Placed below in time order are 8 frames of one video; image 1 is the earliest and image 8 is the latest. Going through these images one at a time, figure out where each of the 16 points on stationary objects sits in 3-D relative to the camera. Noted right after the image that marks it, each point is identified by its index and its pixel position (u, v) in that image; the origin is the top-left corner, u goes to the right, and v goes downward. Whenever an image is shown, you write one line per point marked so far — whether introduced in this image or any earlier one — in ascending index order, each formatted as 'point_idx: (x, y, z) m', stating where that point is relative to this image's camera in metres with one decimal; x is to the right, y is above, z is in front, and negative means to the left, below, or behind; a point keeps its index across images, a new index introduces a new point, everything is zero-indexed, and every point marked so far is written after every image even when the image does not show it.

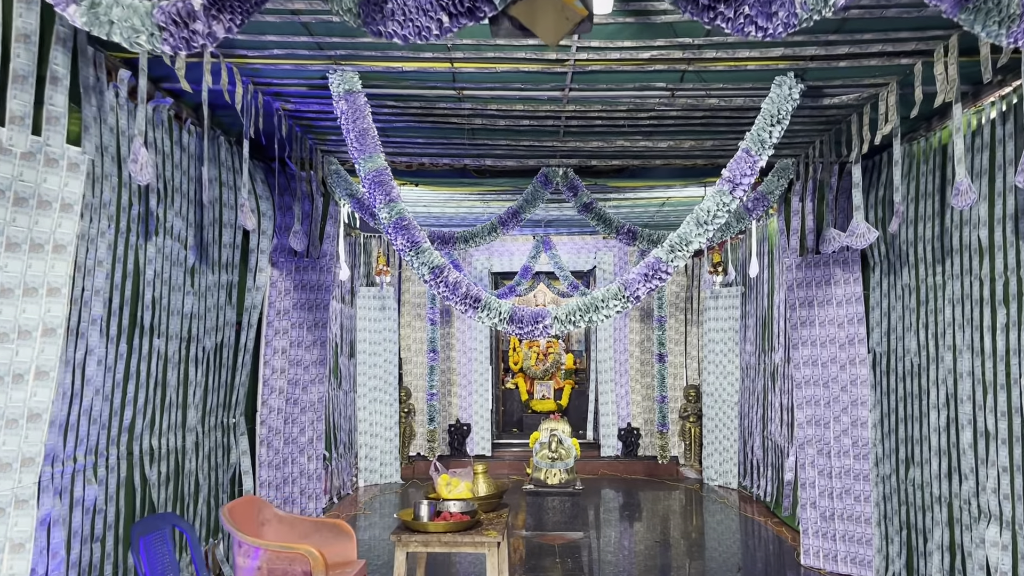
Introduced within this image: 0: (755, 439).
0: (+1.4, -0.9, +5.0) m
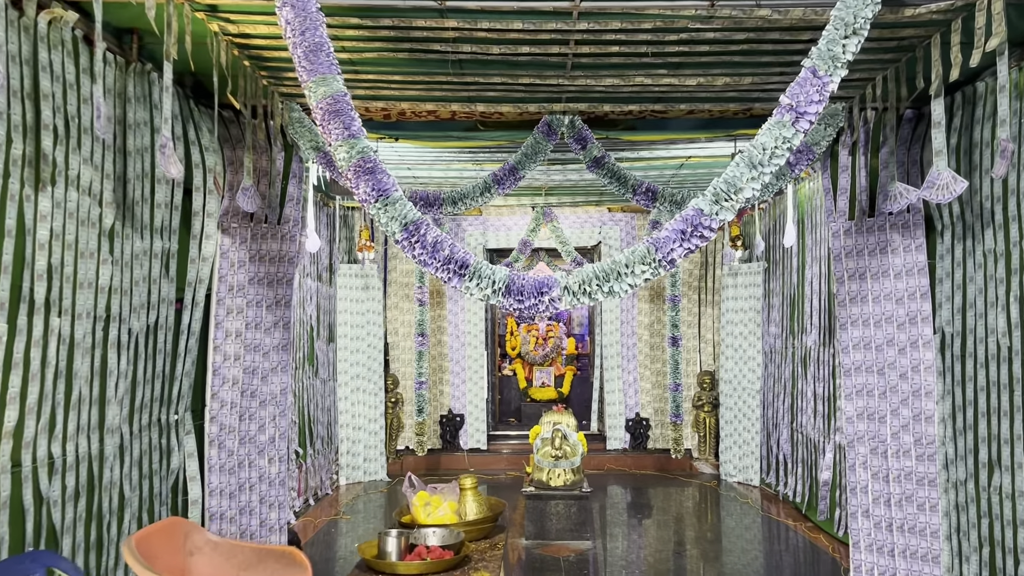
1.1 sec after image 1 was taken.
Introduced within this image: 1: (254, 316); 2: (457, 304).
0: (+1.4, -0.8, +4.4) m
1: (-0.9, -0.1, +2.9) m
2: (-0.4, -0.1, +5.6) m
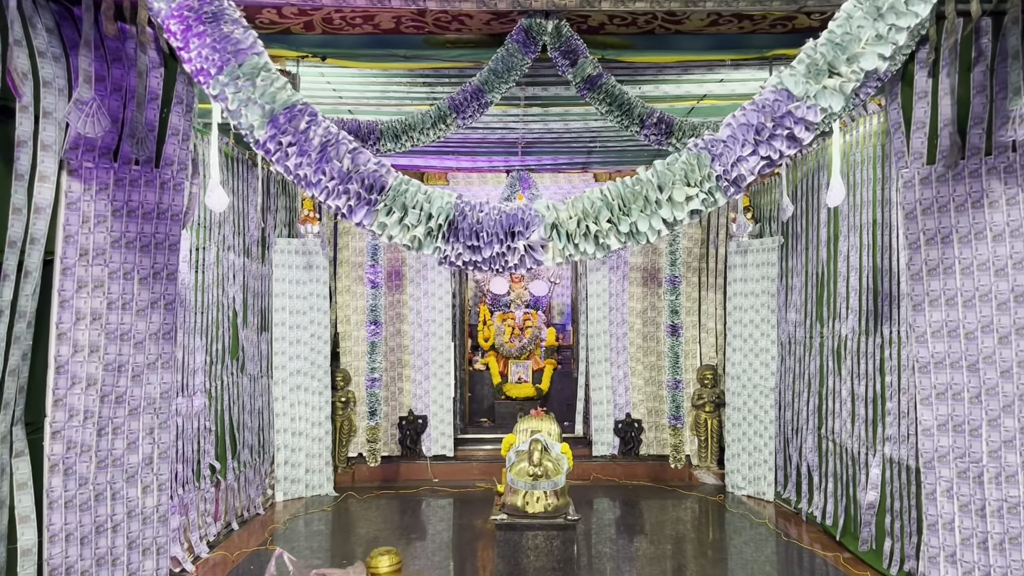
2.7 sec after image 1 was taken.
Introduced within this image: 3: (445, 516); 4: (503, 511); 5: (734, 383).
0: (+1.3, -0.7, +3.7) m
1: (-1.0, 0.0, +2.1) m
2: (-0.5, 0.0, +4.8) m
3: (-0.3, -1.1, +4.1) m
4: (0.0, -0.9, +3.3) m
5: (+1.1, -0.5, +4.3) m
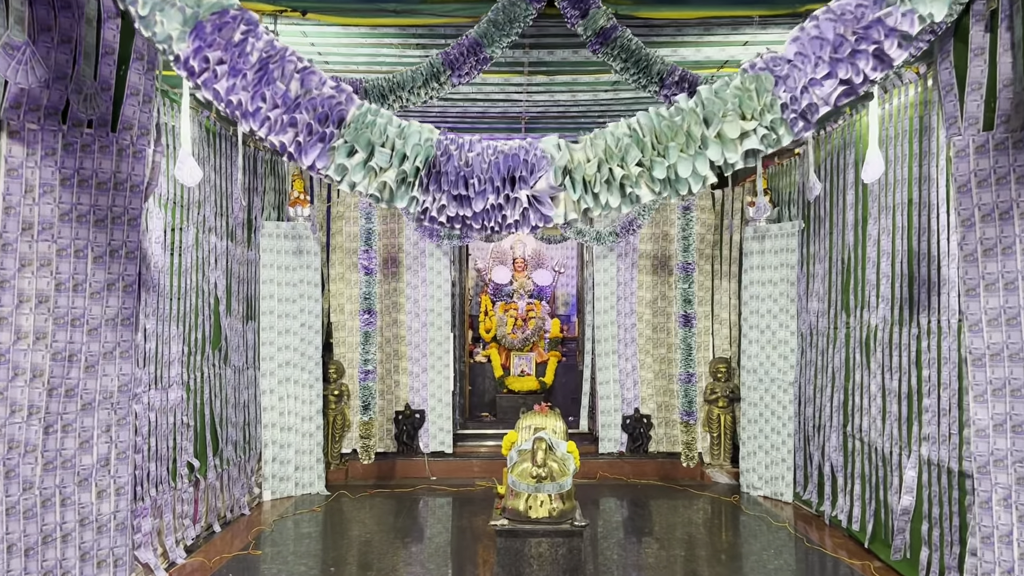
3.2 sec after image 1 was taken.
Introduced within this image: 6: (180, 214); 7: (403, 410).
0: (+1.3, -0.6, +3.5) m
1: (-1.0, 0.0, +1.8) m
2: (-0.5, +0.1, +4.6) m
3: (-0.3, -1.1, +3.9) m
4: (0.0, -0.8, +3.0) m
5: (+1.2, -0.4, +4.1) m
6: (-1.2, +0.3, +3.0) m
7: (-0.6, -0.7, +4.5) m
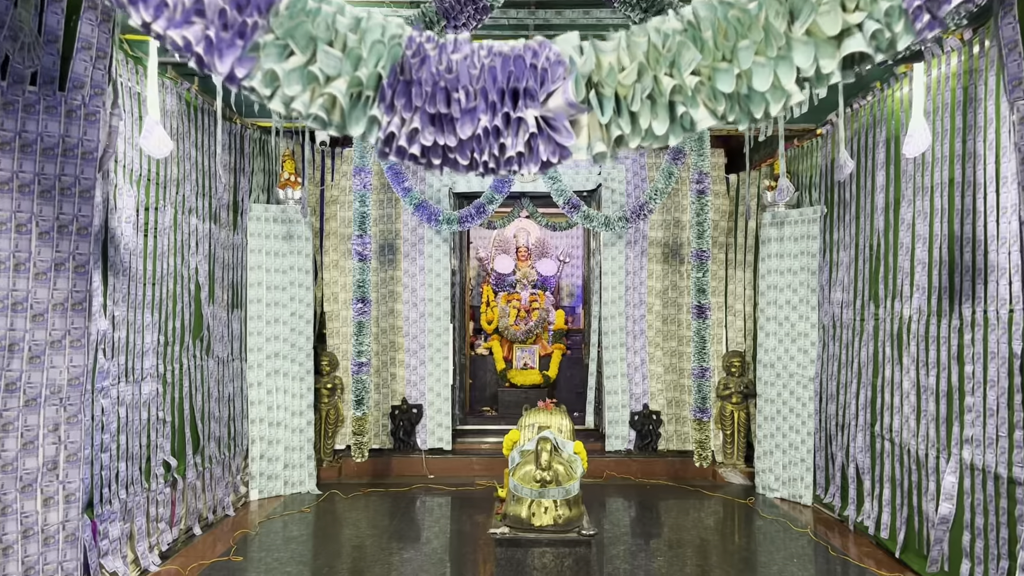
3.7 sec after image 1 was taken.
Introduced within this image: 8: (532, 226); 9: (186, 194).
0: (+1.3, -0.6, +3.2) m
1: (-1.0, +0.1, +1.6) m
2: (-0.5, +0.1, +4.4) m
3: (-0.3, -1.0, +3.7) m
4: (0.0, -0.8, +2.8) m
5: (+1.2, -0.4, +3.9) m
6: (-1.2, +0.3, +2.8) m
7: (-0.6, -0.6, +4.3) m
8: (+0.1, +0.4, +5.8) m
9: (-1.2, +0.3, +3.0) m
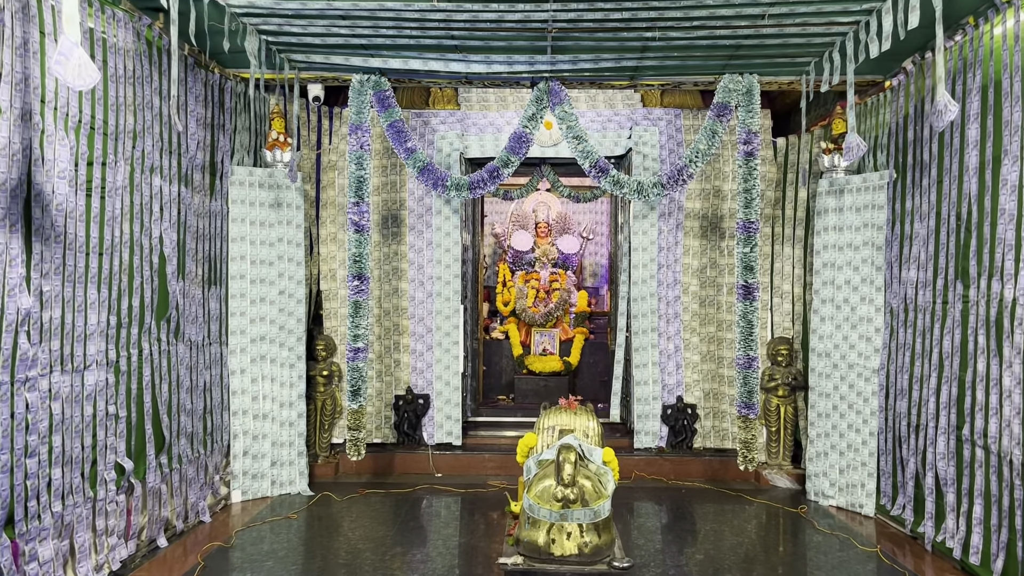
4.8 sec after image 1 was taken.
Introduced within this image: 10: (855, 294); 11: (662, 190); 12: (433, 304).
0: (+1.4, -0.5, +2.7) m
1: (-0.9, +0.1, +1.1) m
2: (-0.4, +0.2, +3.9) m
3: (-0.3, -0.9, +3.2) m
4: (0.0, -0.7, +2.3) m
5: (+1.2, -0.3, +3.4) m
6: (-1.1, +0.4, +2.3) m
7: (-0.5, -0.5, +3.9) m
8: (+0.3, +0.6, +5.3) m
9: (-1.1, +0.4, +2.6) m
10: (+1.3, 0.0, +3.2) m
11: (+0.6, +0.4, +3.3) m
12: (-0.4, -0.1, +3.9) m
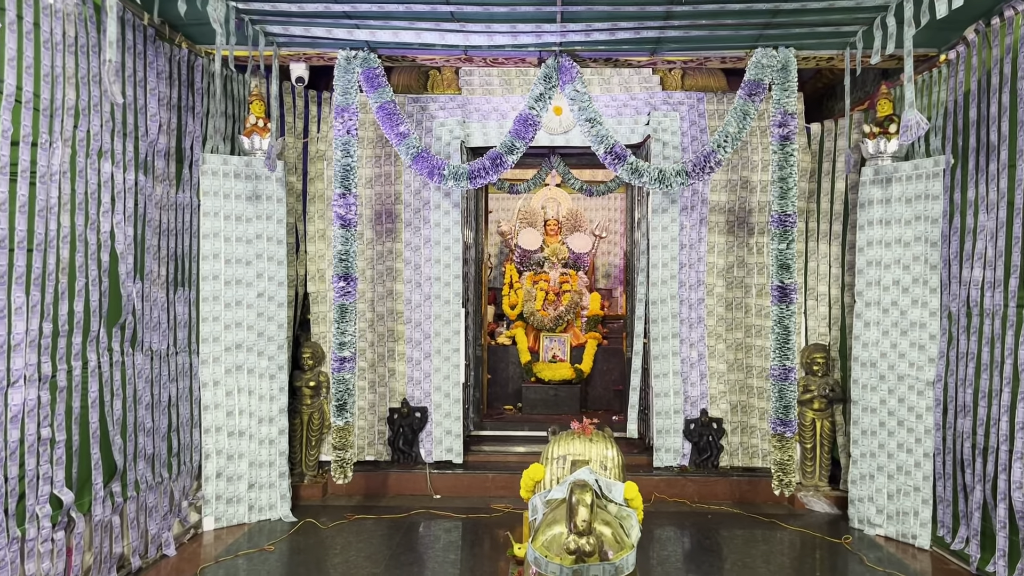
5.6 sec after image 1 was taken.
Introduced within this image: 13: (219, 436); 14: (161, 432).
0: (+1.4, -0.5, +2.4) m
1: (-0.9, +0.1, +0.8) m
2: (-0.4, +0.2, +3.5) m
3: (-0.2, -0.9, +2.9) m
4: (0.0, -0.7, +2.0) m
5: (+1.3, -0.3, +3.0) m
6: (-1.1, +0.4, +2.0) m
7: (-0.5, -0.5, +3.5) m
8: (+0.3, +0.5, +5.0) m
9: (-1.1, +0.4, +2.2) m
10: (+1.3, 0.0, +2.8) m
11: (+0.6, +0.4, +3.0) m
12: (-0.3, -0.1, +3.5) m
13: (-1.0, -0.5, +2.9) m
14: (-1.1, -0.4, +2.6) m
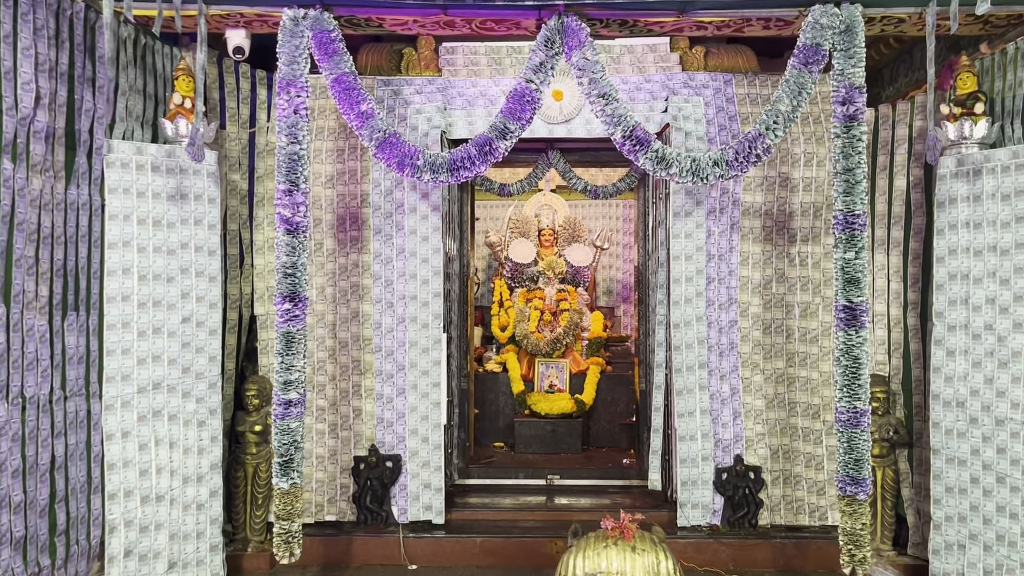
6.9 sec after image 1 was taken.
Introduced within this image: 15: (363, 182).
0: (+1.4, -0.5, +1.7) m
1: (-0.9, +0.1, +0.2) m
2: (-0.4, +0.2, +2.9) m
3: (-0.2, -1.0, +2.2) m
4: (0.0, -0.7, +1.3) m
5: (+1.2, -0.4, +2.4) m
6: (-1.1, +0.3, +1.3) m
7: (-0.5, -0.6, +2.9) m
8: (+0.2, +0.5, +4.3) m
9: (-1.1, +0.4, +1.6) m
10: (+1.3, -0.1, +2.2) m
11: (+0.6, +0.3, +2.3) m
12: (-0.4, -0.2, +2.9) m
13: (-1.0, -0.6, +2.3) m
14: (-1.1, -0.5, +2.0) m
15: (-0.5, +0.4, +2.9) m
